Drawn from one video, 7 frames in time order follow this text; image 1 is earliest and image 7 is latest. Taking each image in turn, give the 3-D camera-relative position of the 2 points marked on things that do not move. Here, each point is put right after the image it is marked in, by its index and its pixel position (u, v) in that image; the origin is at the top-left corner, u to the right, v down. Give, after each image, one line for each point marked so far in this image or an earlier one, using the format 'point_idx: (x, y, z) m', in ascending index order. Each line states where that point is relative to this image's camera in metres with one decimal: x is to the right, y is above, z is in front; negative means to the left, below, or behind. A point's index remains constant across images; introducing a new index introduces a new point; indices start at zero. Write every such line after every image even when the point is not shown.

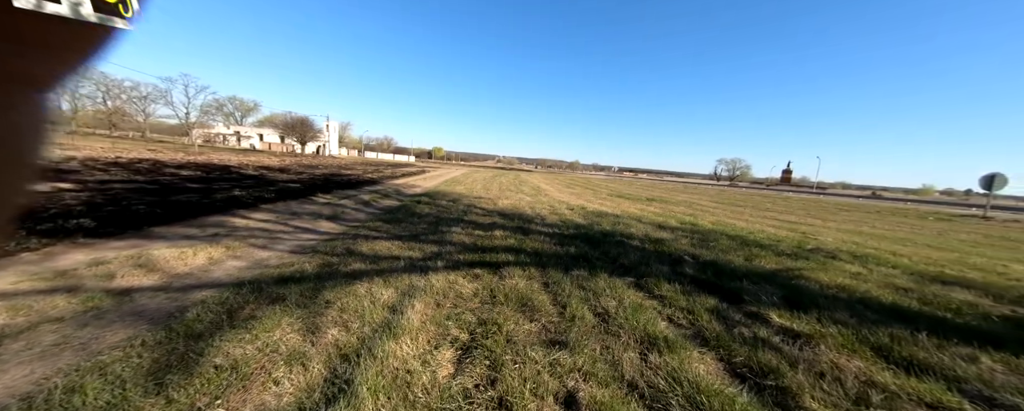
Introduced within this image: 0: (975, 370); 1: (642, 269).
0: (+3.8, -1.3, +2.3) m
1: (+1.9, -0.9, +4.1) m
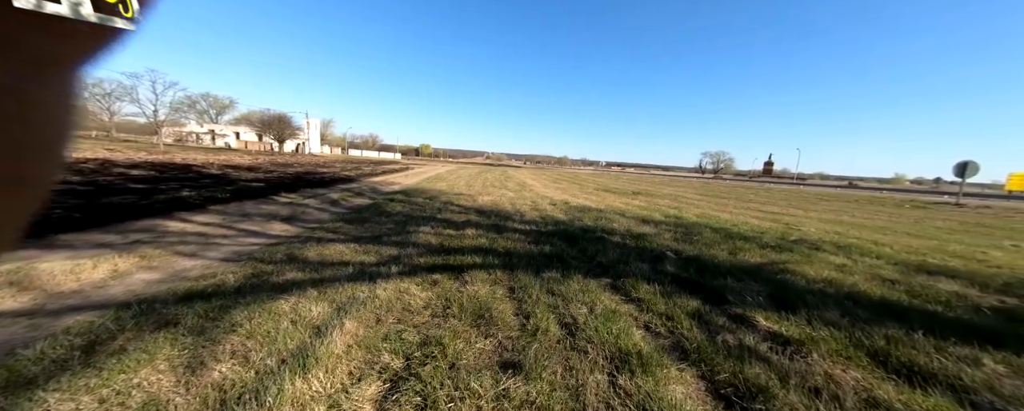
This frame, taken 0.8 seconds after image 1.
0: (+3.4, -1.2, +2.1) m
1: (+1.4, -0.8, +3.8) m
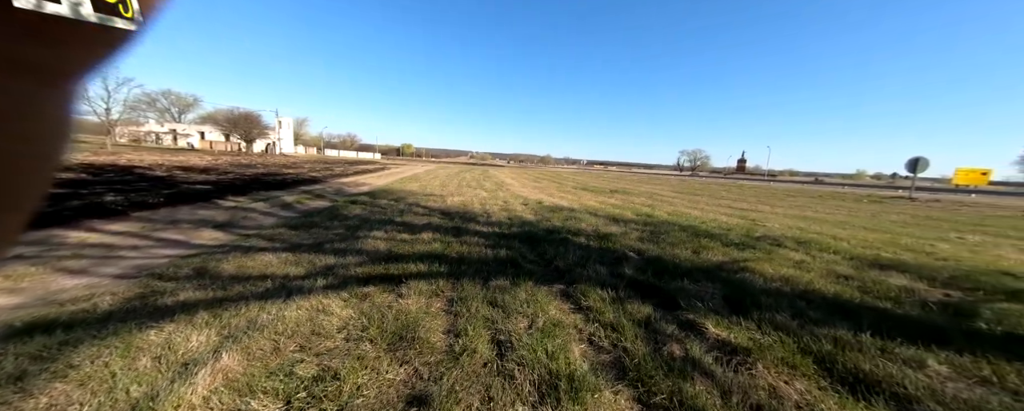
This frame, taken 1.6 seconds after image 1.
0: (+2.9, -1.2, +2.0) m
1: (+0.8, -0.8, +3.6) m
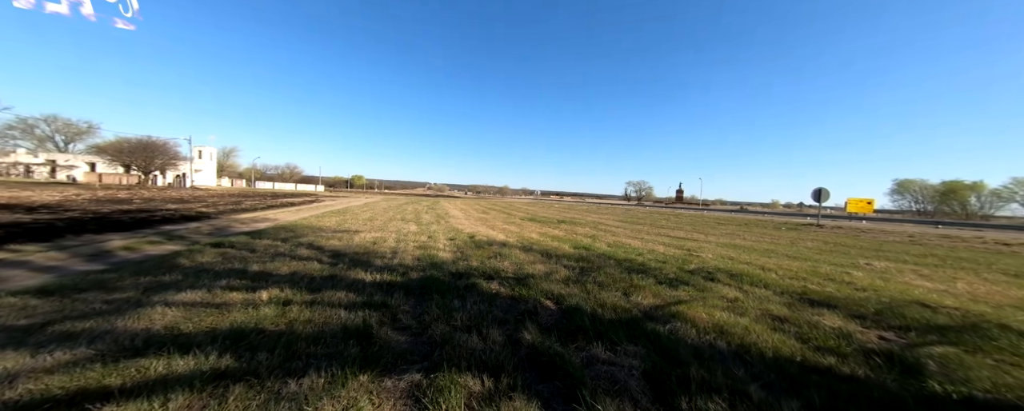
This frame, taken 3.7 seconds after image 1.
0: (+1.8, -1.4, +1.2) m
1: (-0.5, -1.2, +2.5) m
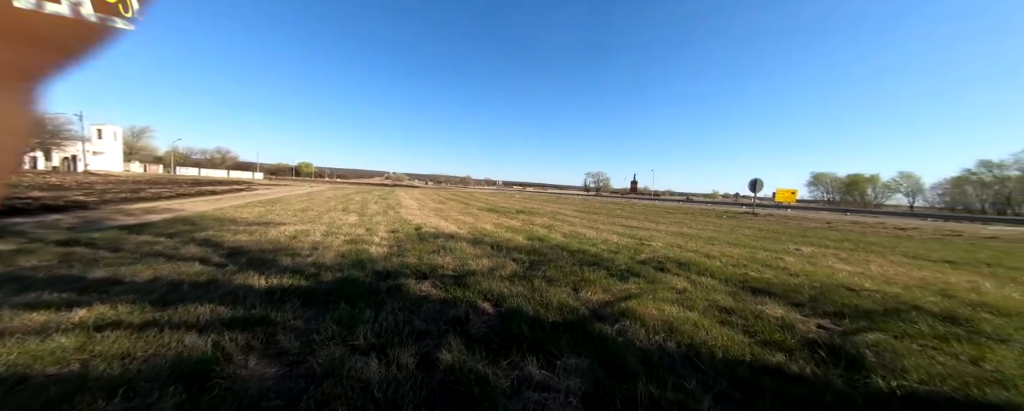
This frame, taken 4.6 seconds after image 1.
0: (+1.3, -1.3, +0.8) m
1: (-1.1, -1.1, +1.9) m
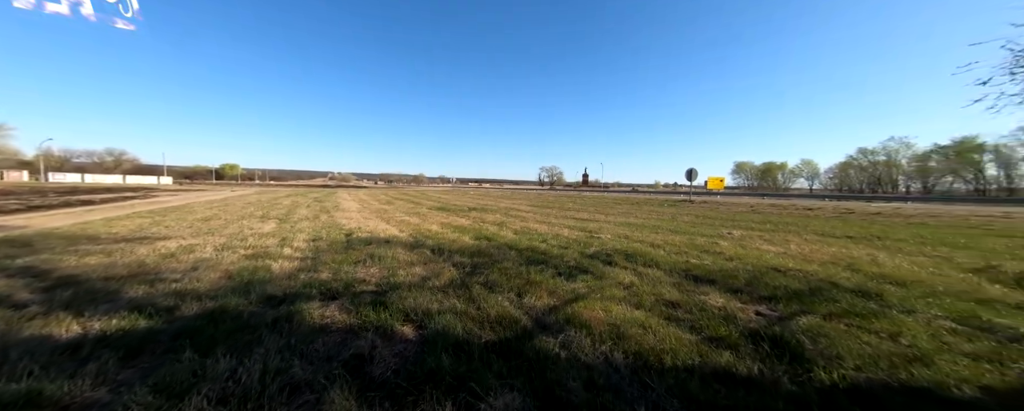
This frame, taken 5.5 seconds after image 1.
0: (+0.9, -1.3, +0.5) m
1: (-1.6, -1.2, +1.2) m
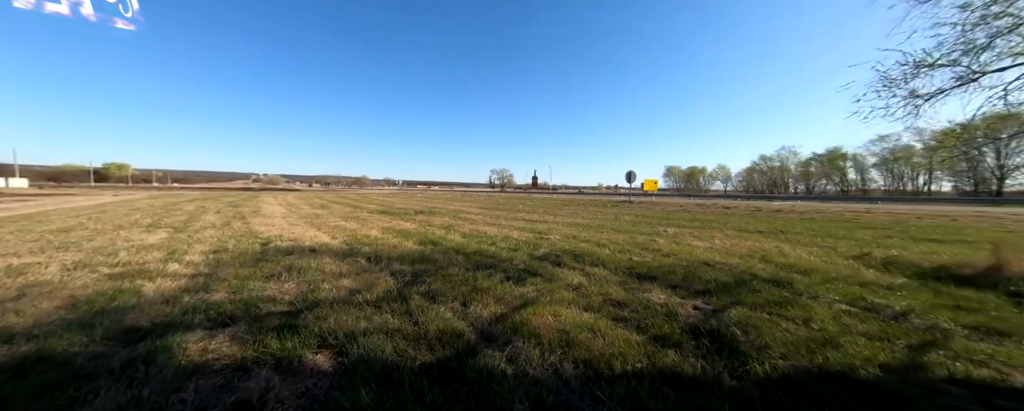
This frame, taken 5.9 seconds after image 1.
0: (+0.8, -1.3, +0.4) m
1: (-1.8, -1.2, +0.6) m
